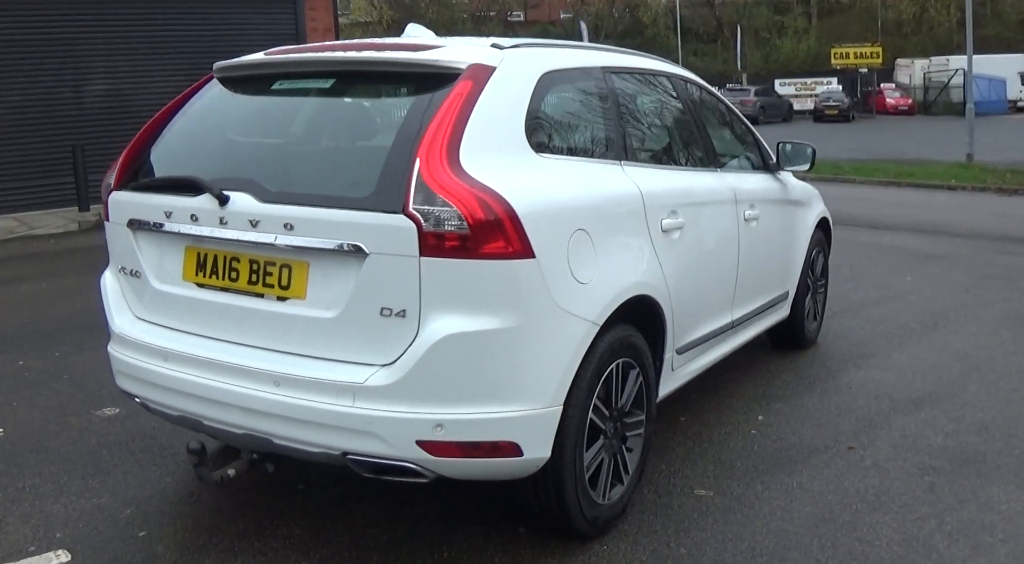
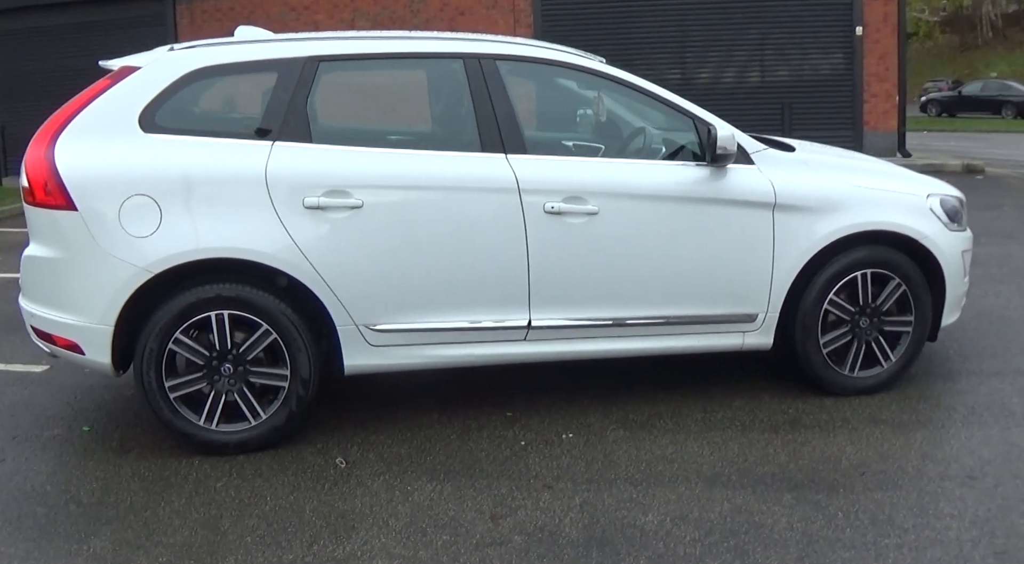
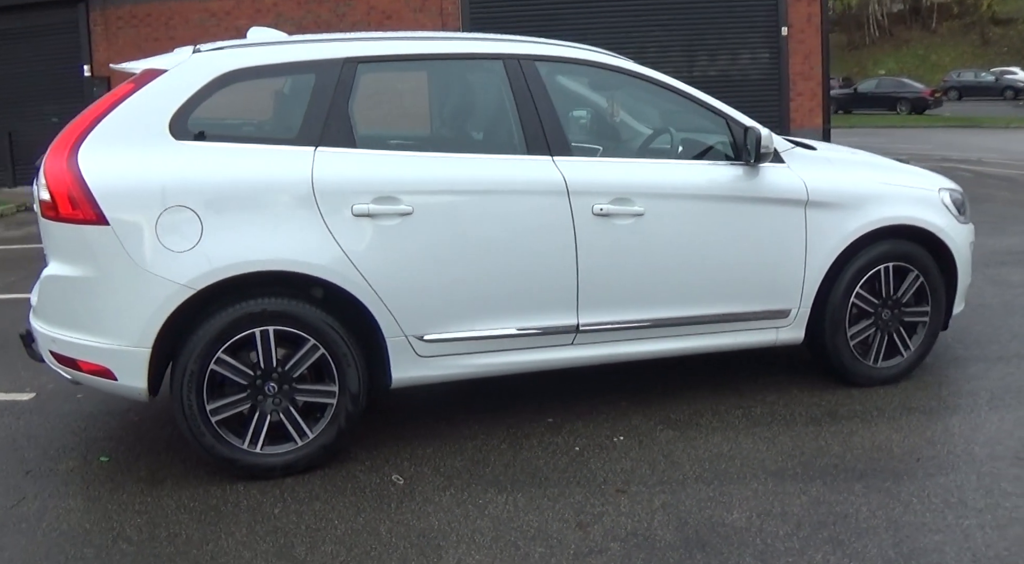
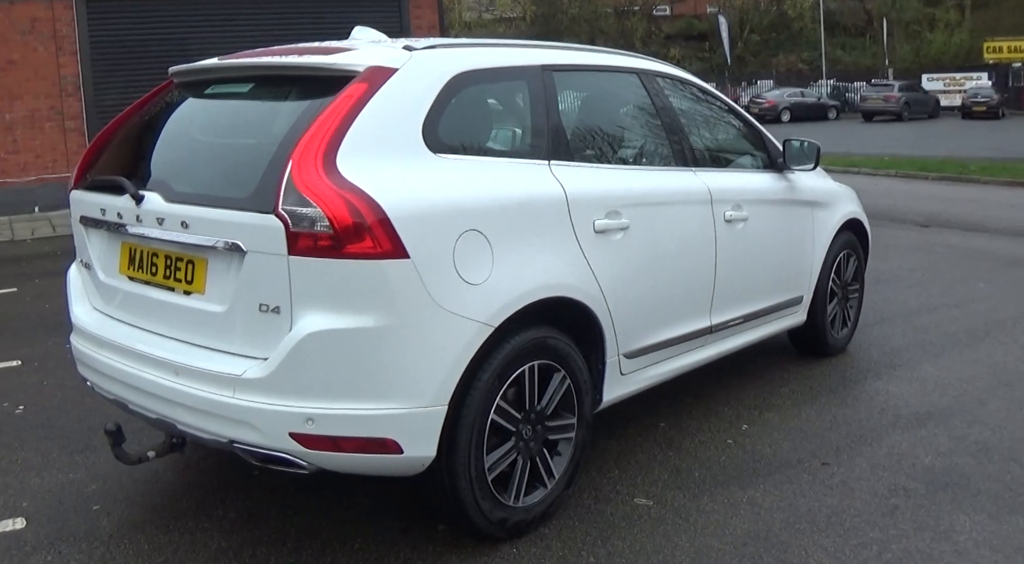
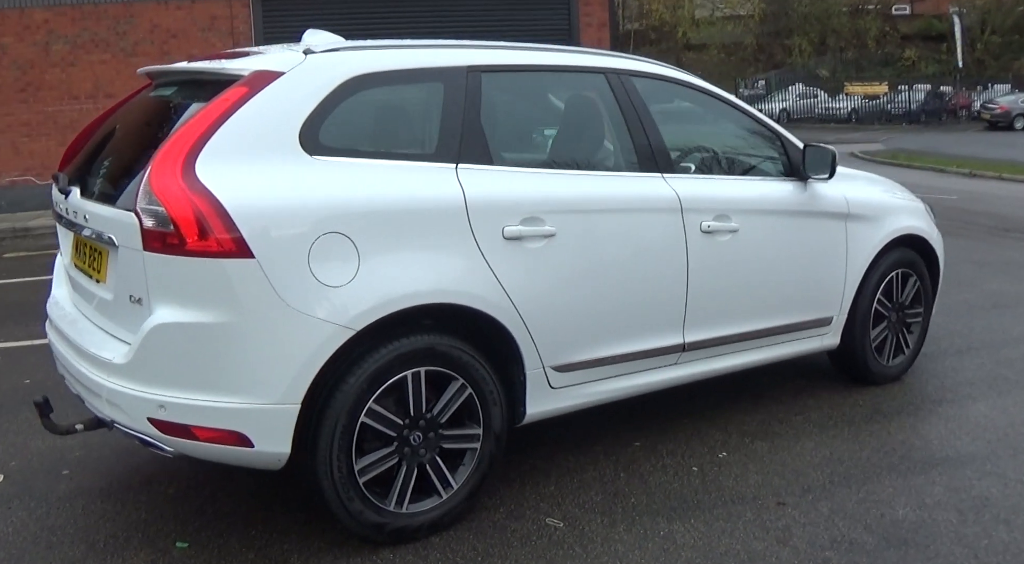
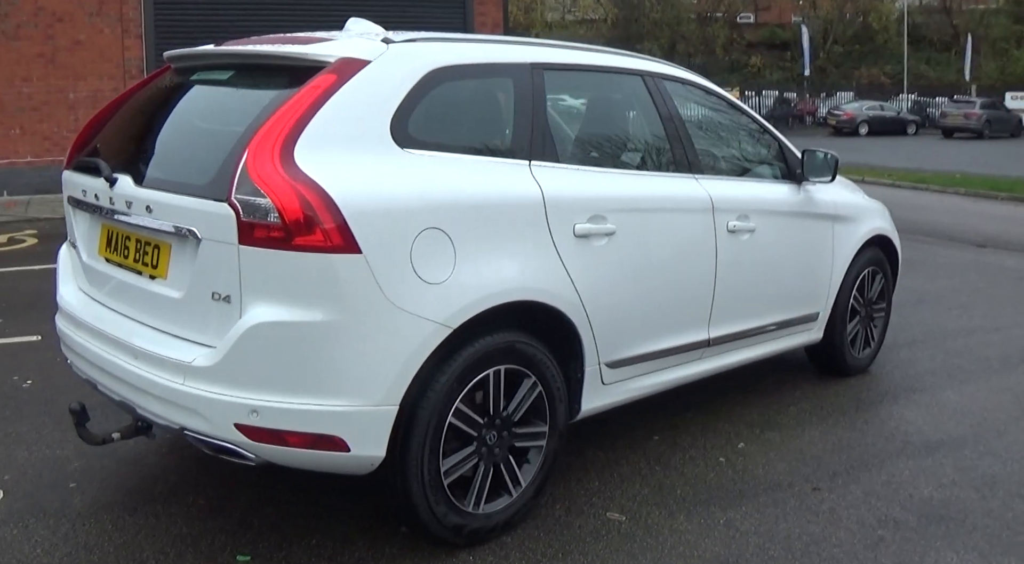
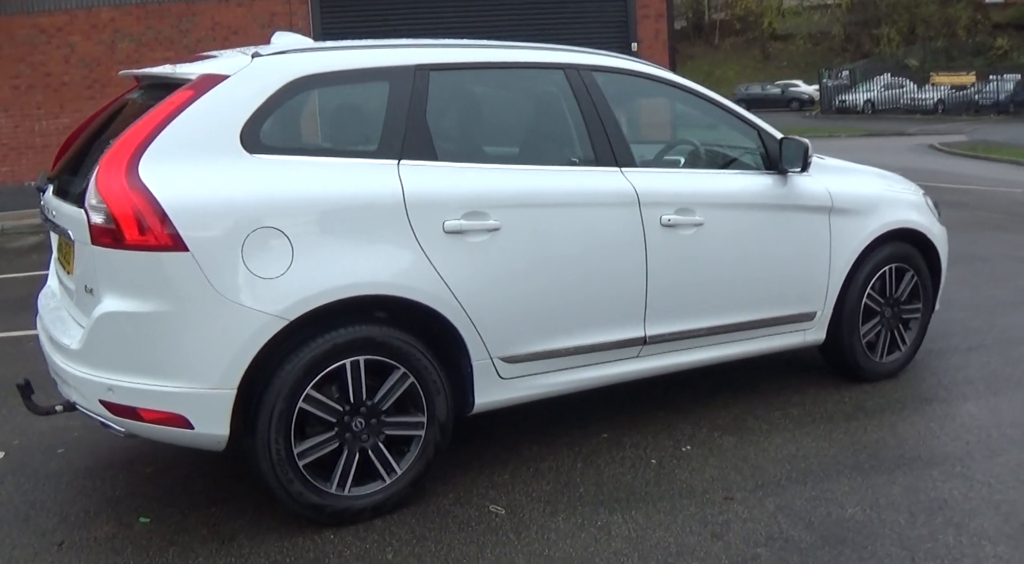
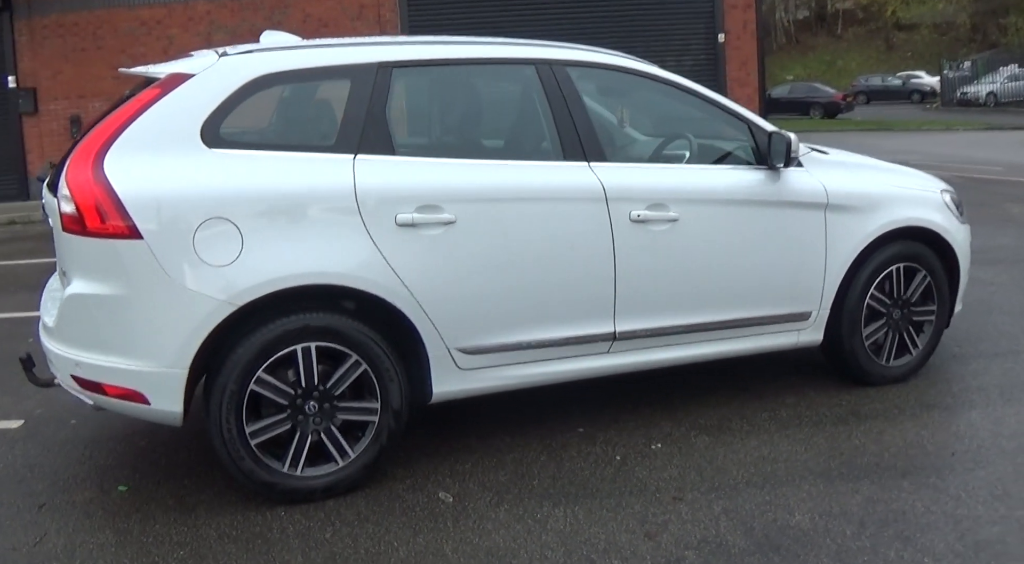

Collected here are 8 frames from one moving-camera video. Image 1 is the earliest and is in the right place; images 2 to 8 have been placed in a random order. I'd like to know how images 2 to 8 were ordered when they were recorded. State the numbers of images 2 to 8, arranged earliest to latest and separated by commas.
4, 6, 5, 7, 8, 3, 2
